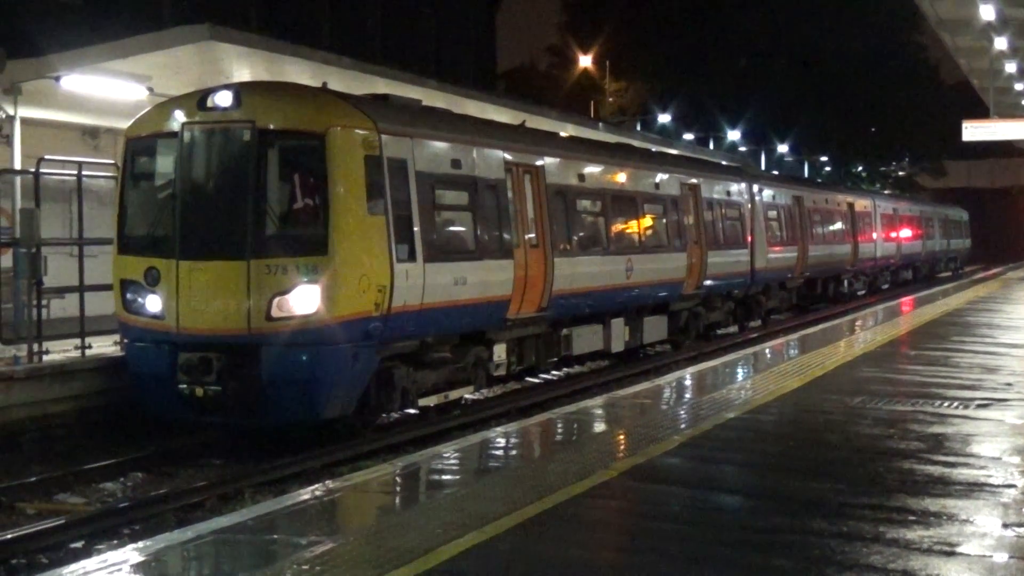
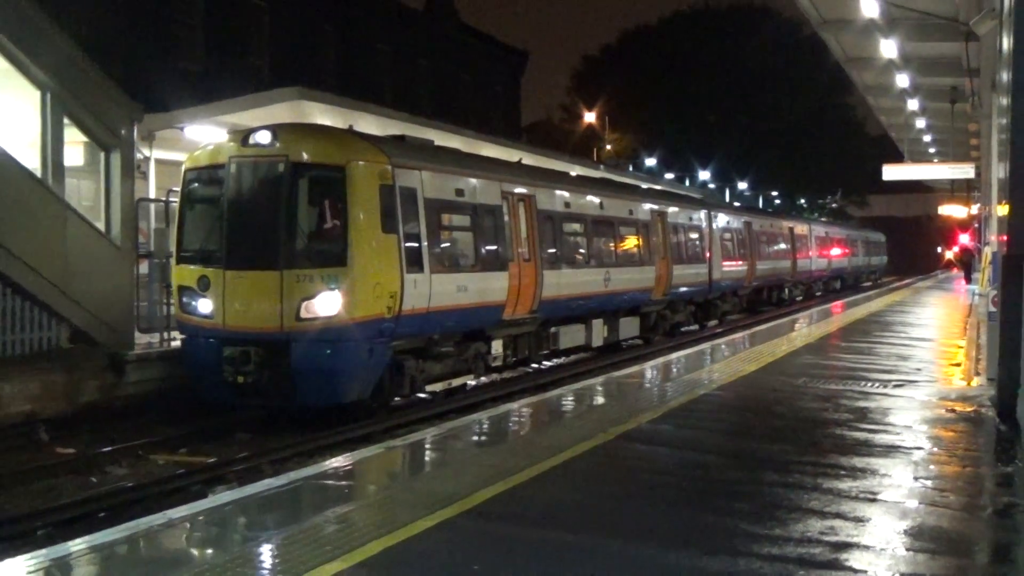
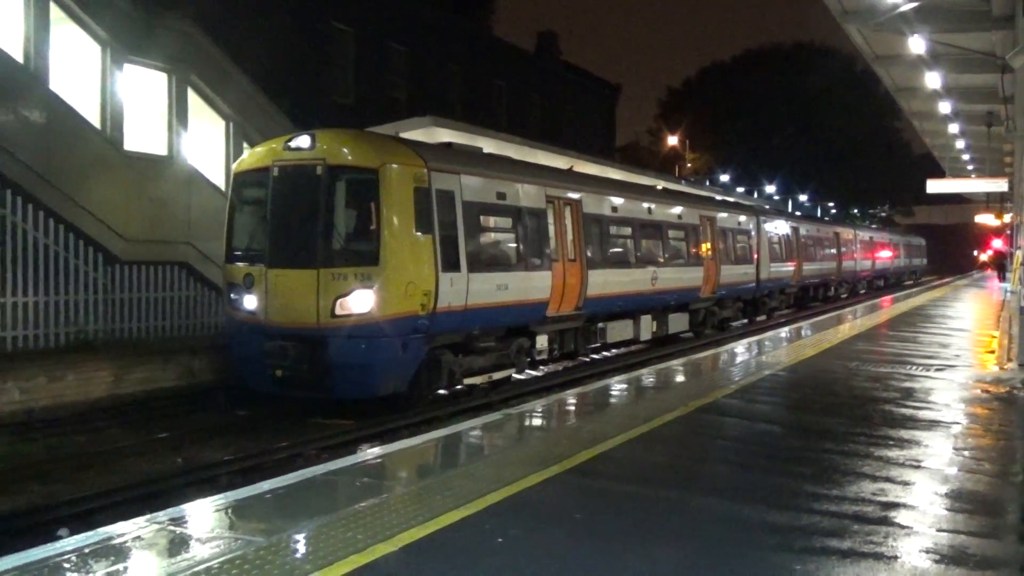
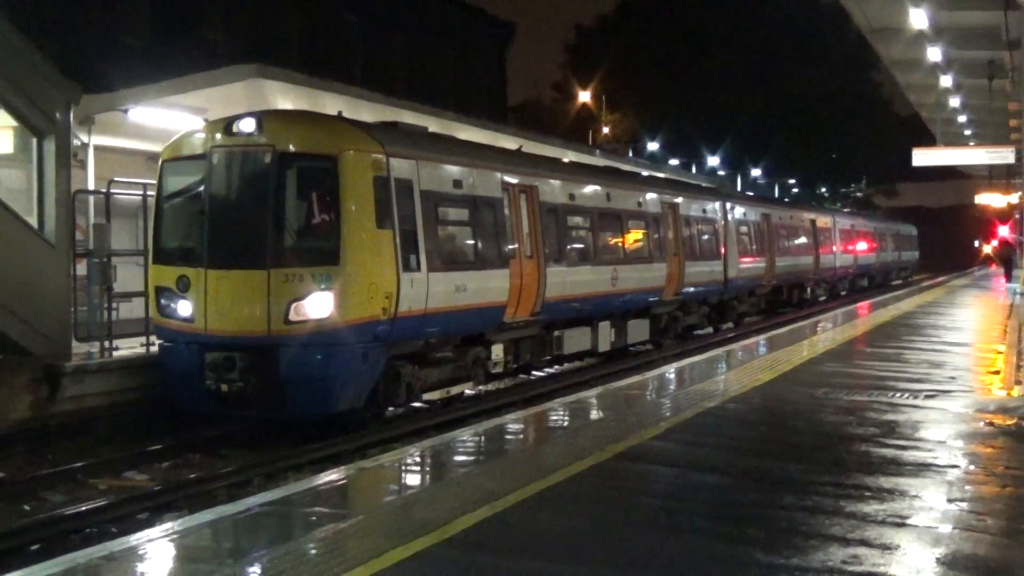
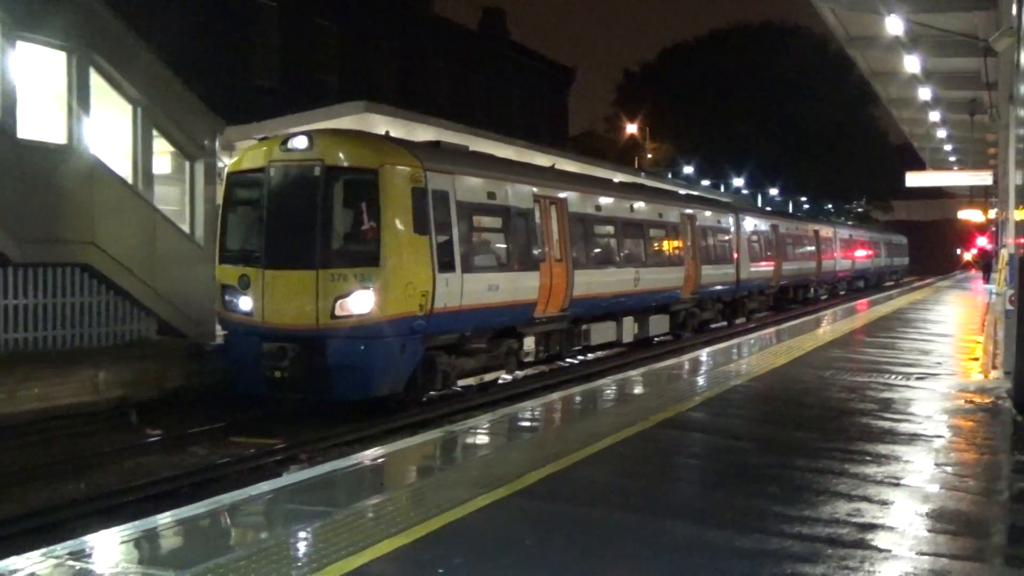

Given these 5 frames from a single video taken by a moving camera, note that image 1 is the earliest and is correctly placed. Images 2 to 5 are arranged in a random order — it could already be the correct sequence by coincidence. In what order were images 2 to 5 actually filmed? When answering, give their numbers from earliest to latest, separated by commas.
4, 2, 5, 3
